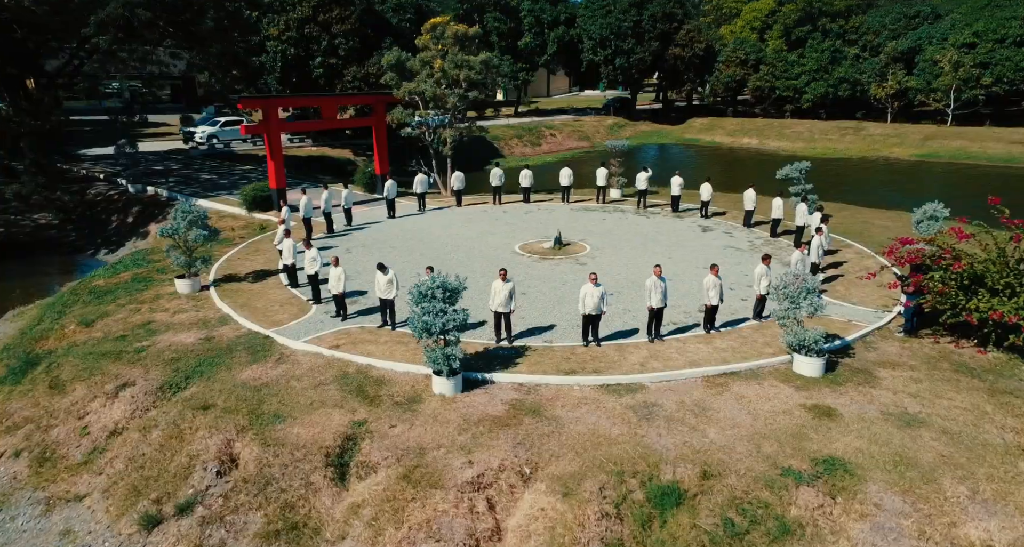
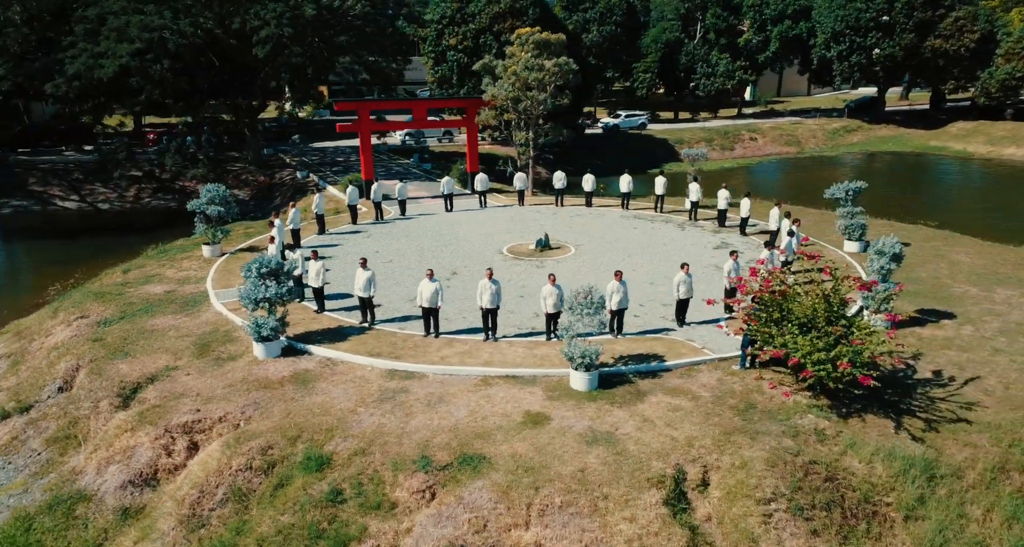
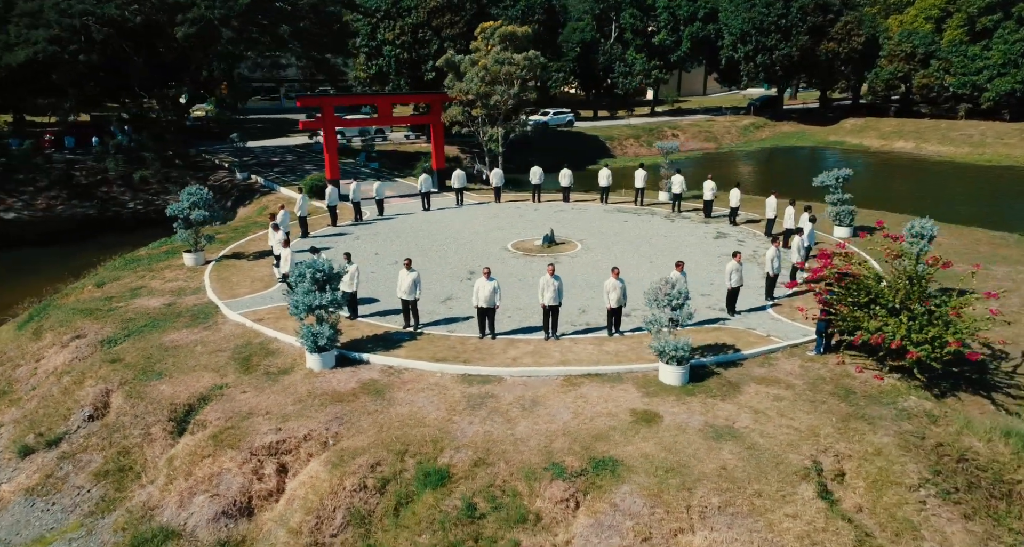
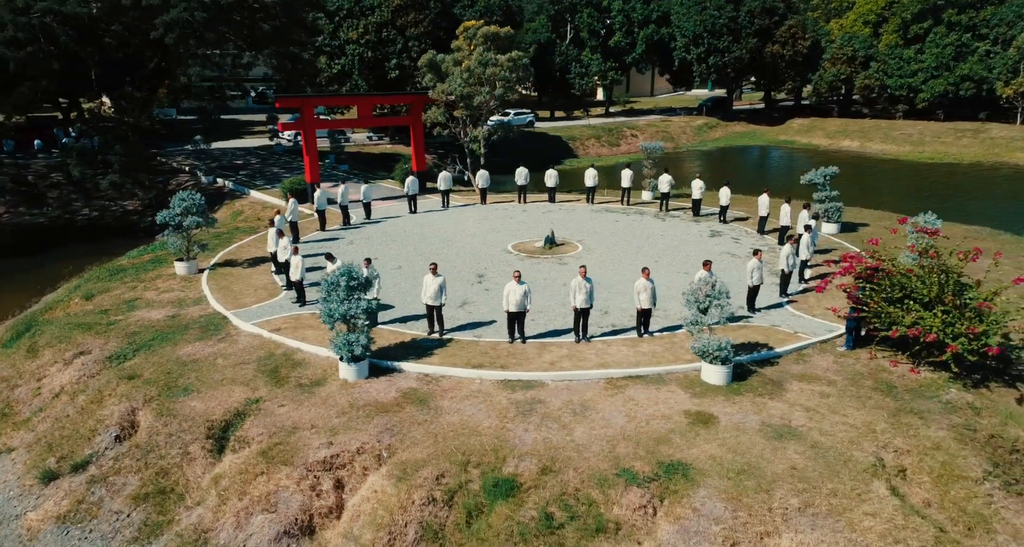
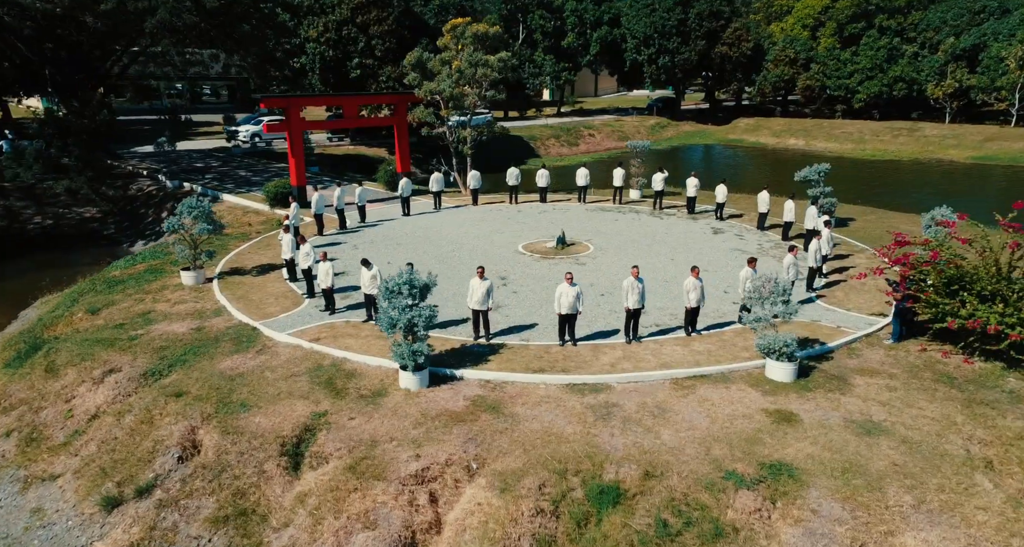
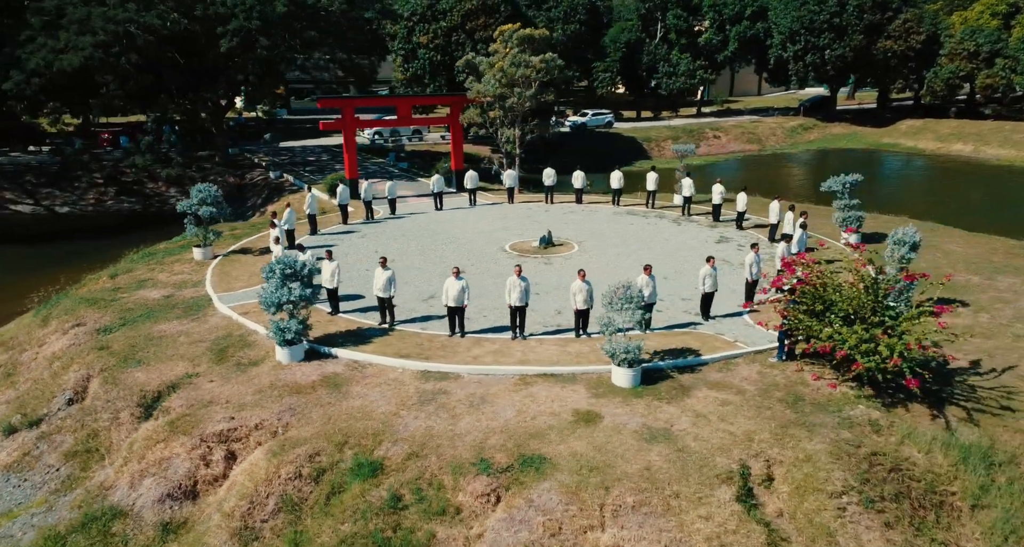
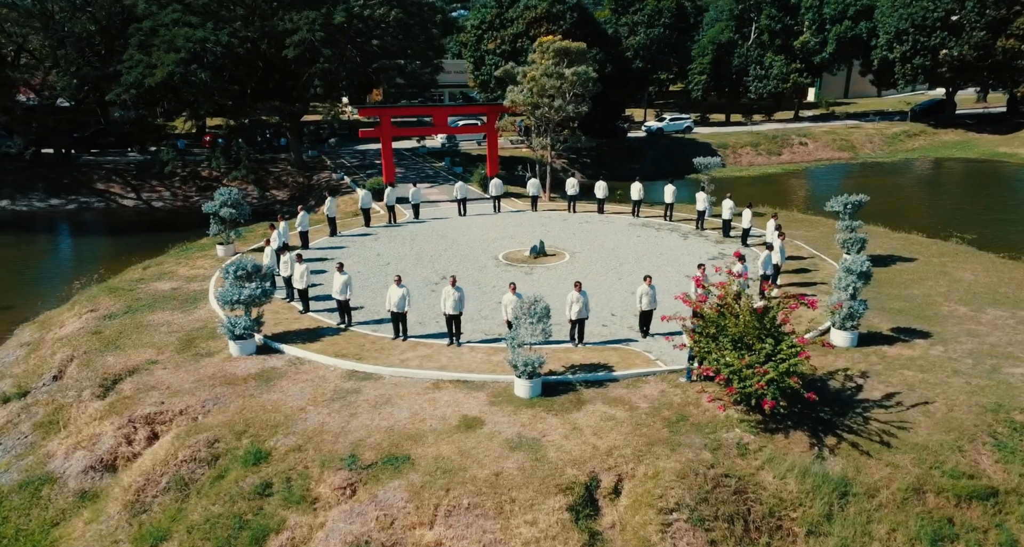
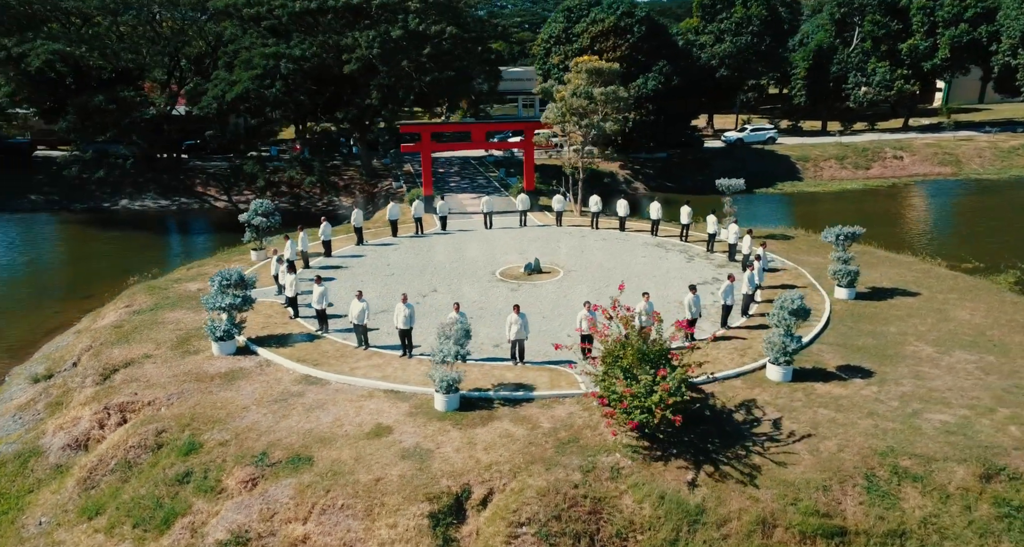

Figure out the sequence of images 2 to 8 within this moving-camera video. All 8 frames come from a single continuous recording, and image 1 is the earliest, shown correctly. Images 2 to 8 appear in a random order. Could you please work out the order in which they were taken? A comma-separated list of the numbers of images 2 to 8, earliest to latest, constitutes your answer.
5, 4, 3, 6, 2, 7, 8
